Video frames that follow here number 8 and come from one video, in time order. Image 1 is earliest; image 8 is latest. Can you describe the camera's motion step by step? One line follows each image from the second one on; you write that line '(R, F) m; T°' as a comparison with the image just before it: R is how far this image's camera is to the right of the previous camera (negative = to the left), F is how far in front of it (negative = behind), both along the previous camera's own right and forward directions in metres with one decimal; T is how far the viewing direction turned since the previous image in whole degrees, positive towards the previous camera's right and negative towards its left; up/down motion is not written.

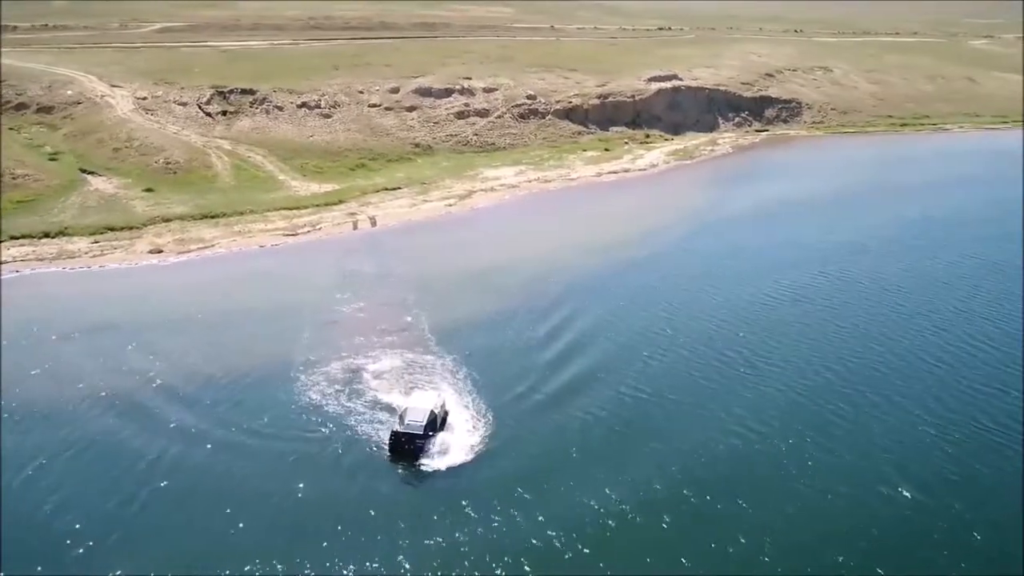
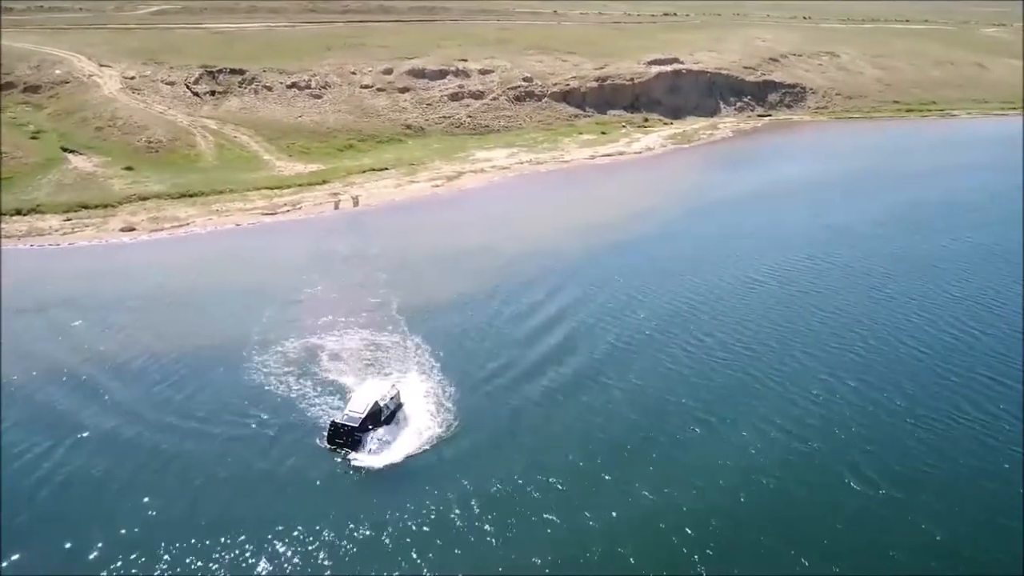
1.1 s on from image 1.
(+1.6, +1.8) m; -1°
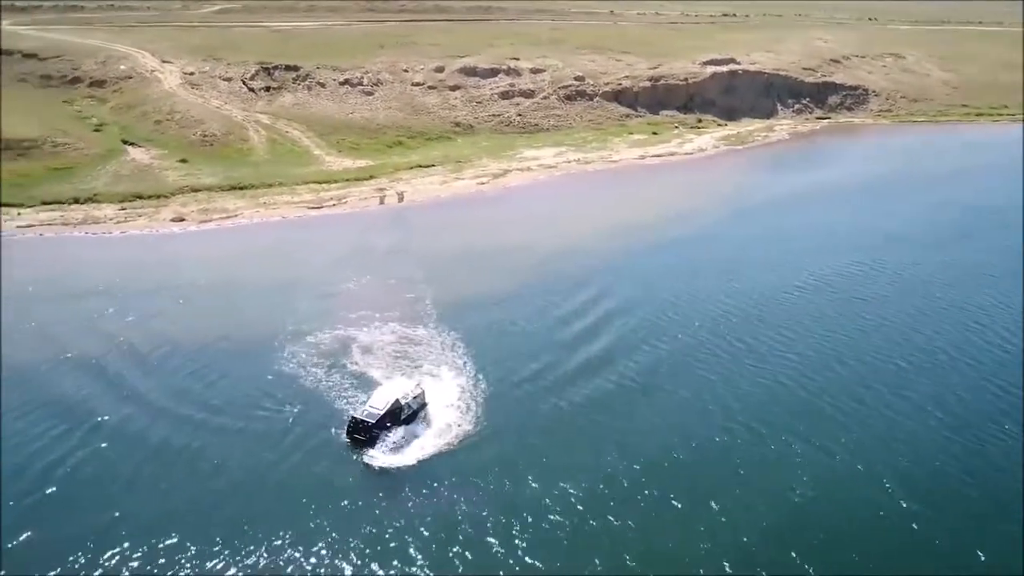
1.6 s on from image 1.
(+0.7, +0.6) m; -4°
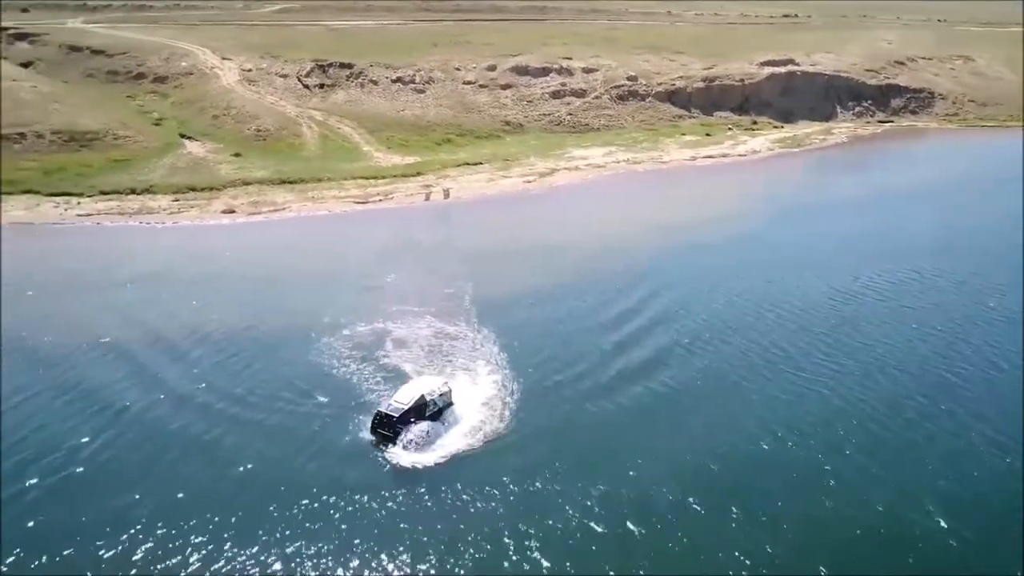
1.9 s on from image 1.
(+0.6, +0.4) m; -4°
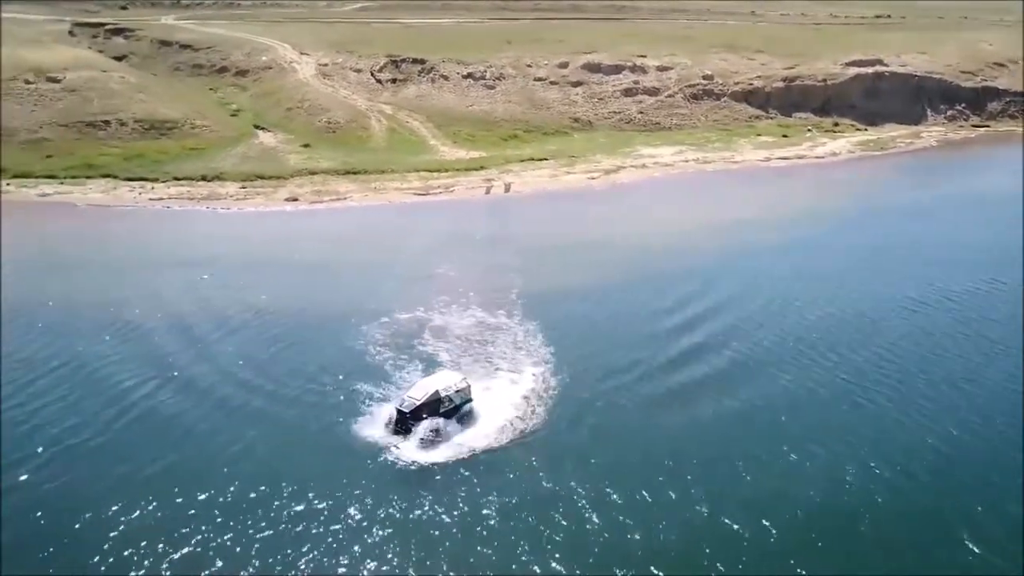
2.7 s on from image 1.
(+1.1, +0.9) m; -5°
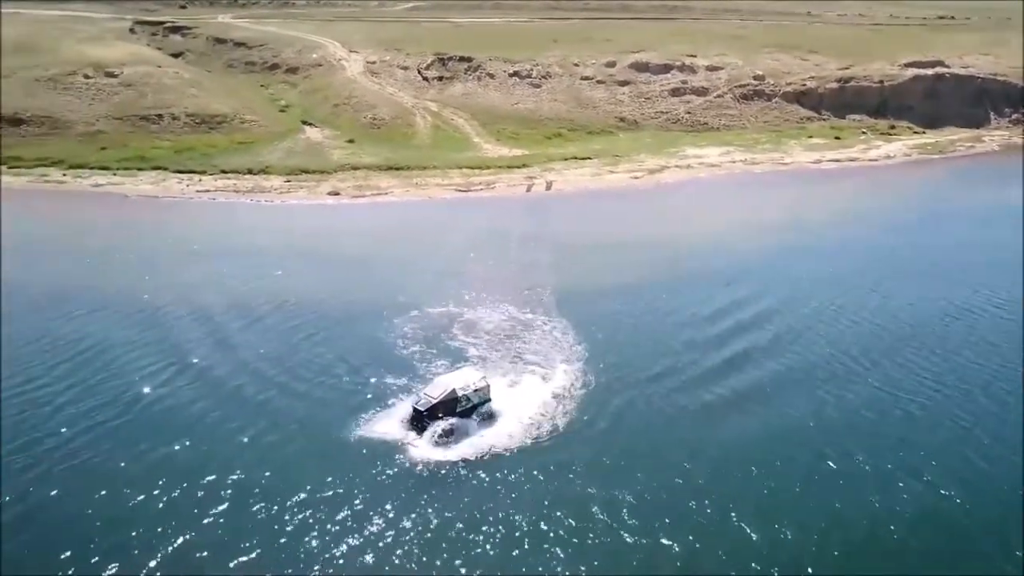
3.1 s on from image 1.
(+0.5, +0.4) m; -3°
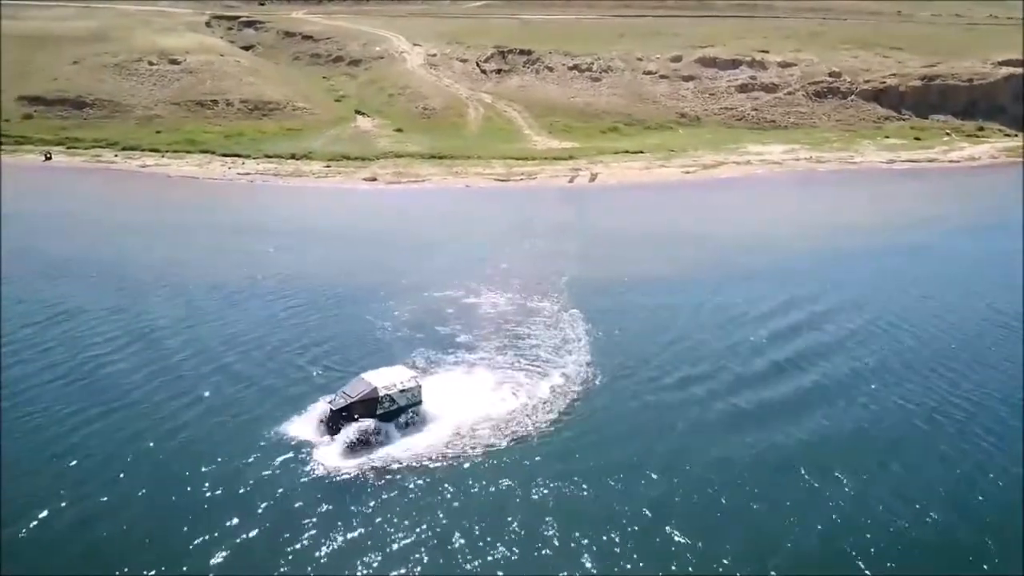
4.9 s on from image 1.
(+2.5, +2.3) m; -5°
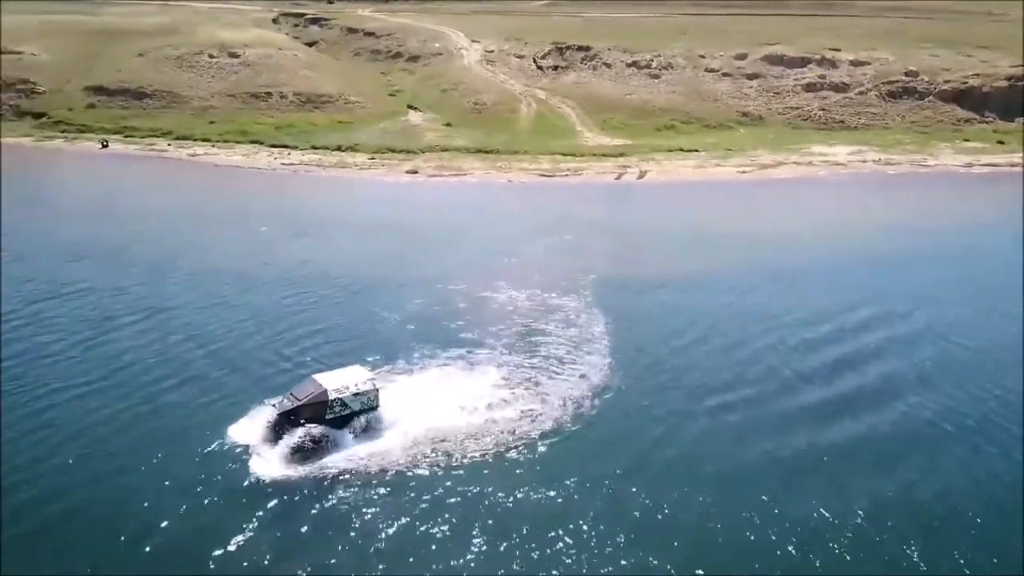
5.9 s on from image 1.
(+1.5, +1.7) m; -5°
